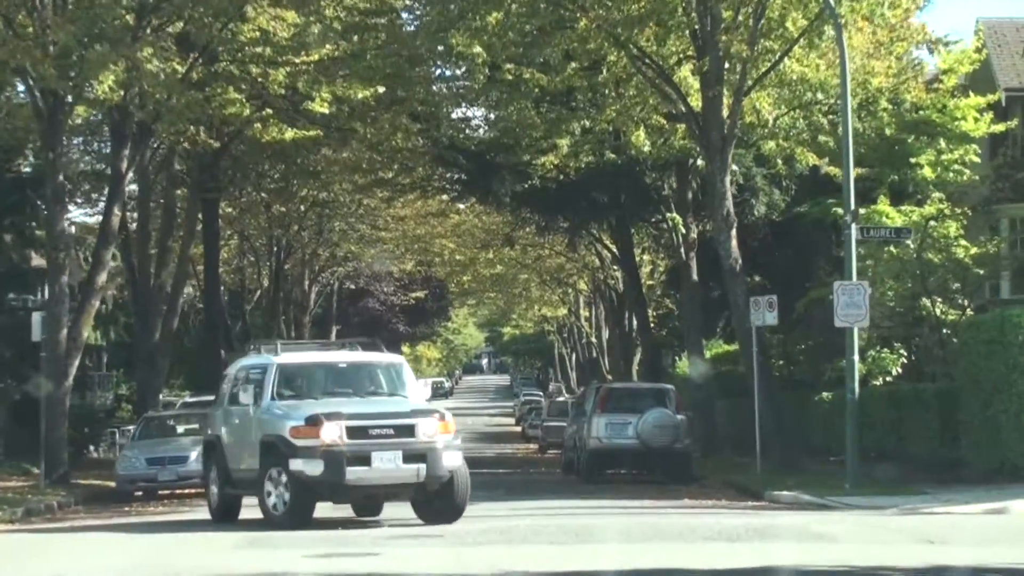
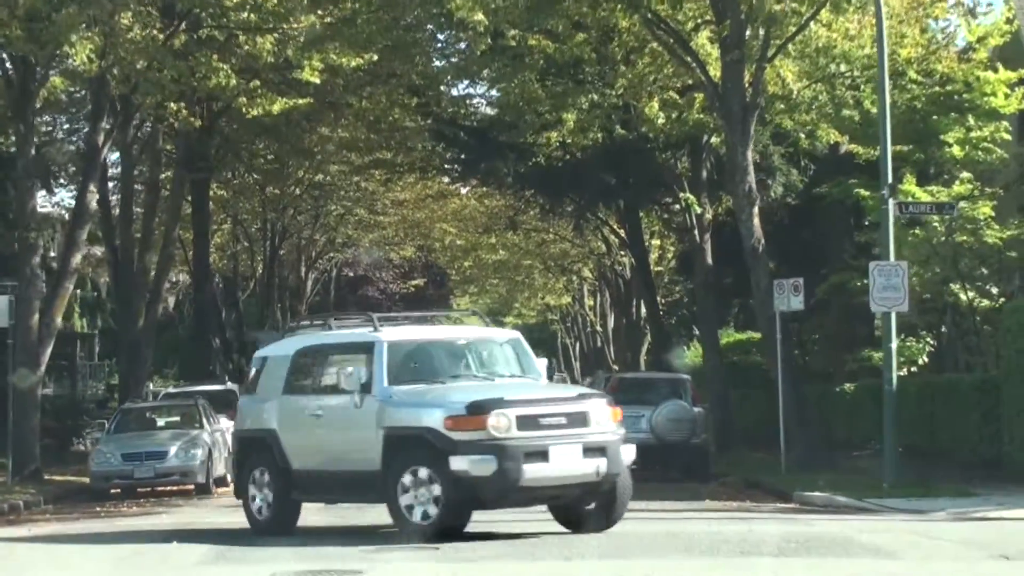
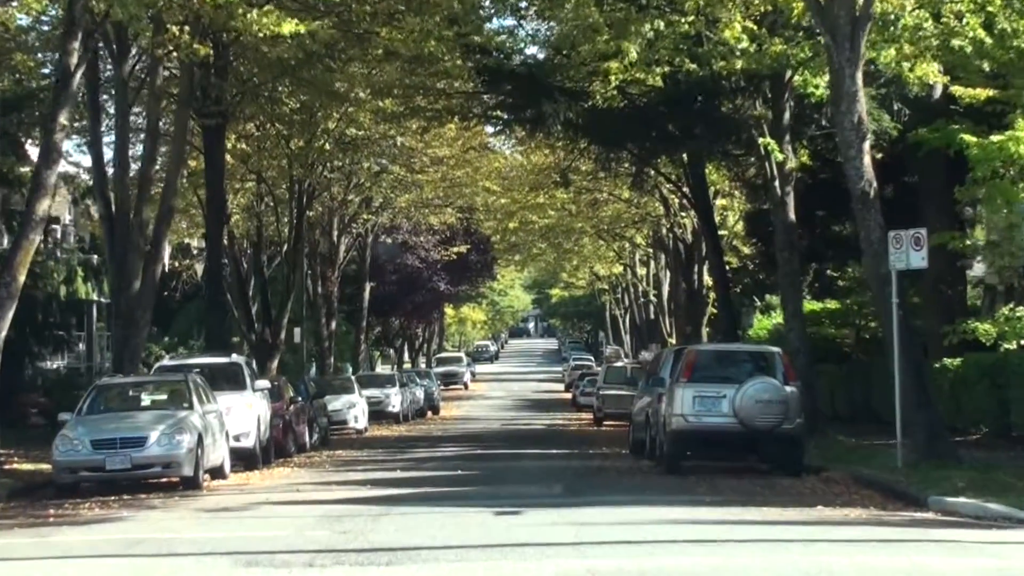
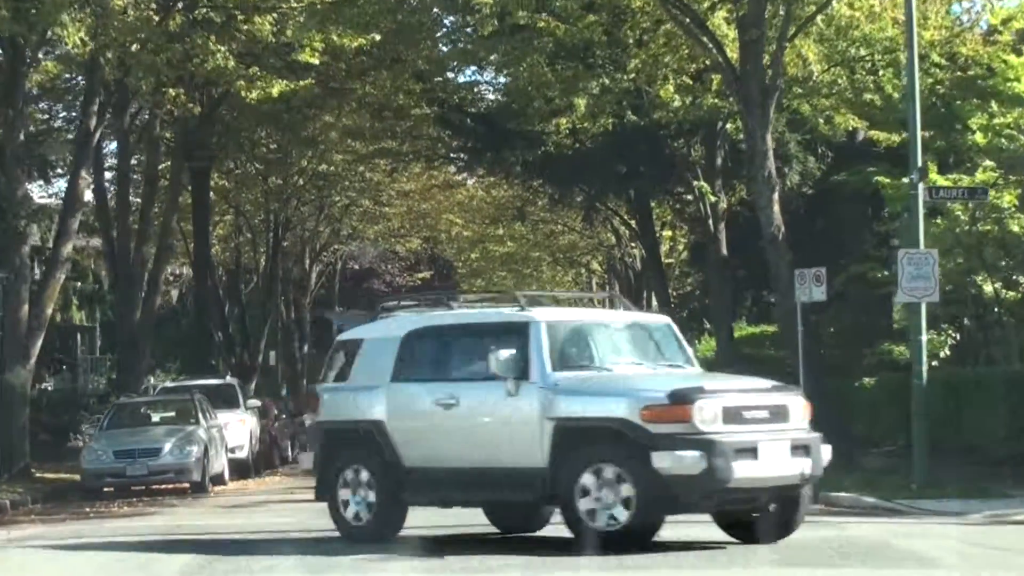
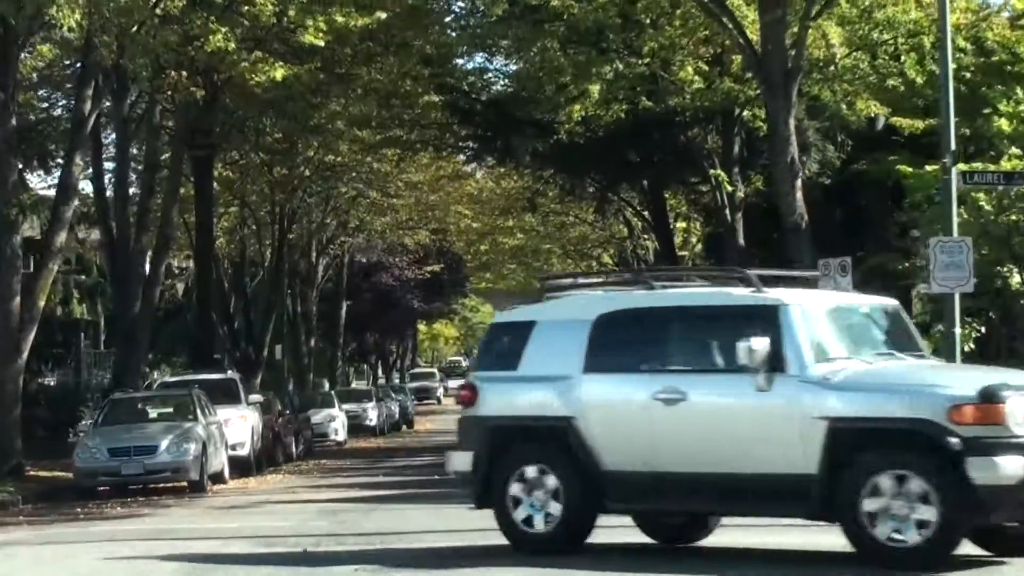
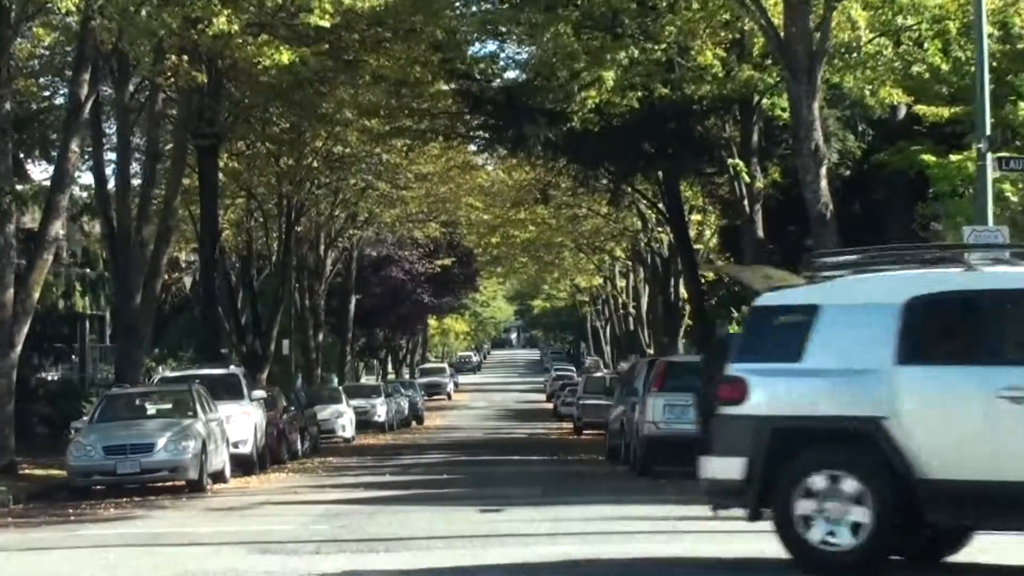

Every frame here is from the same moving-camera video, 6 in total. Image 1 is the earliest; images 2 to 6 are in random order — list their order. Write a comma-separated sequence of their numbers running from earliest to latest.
2, 4, 5, 6, 3
